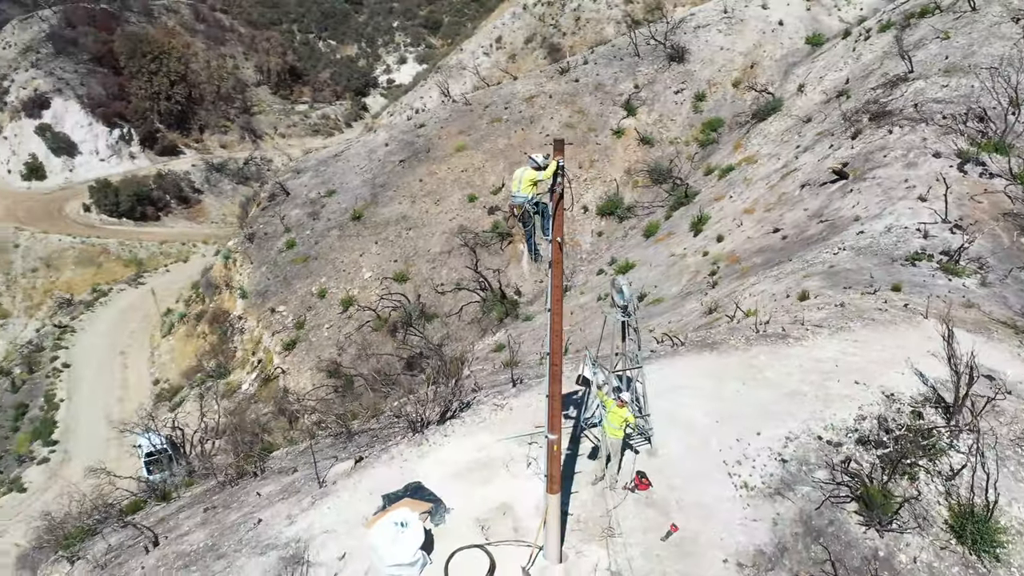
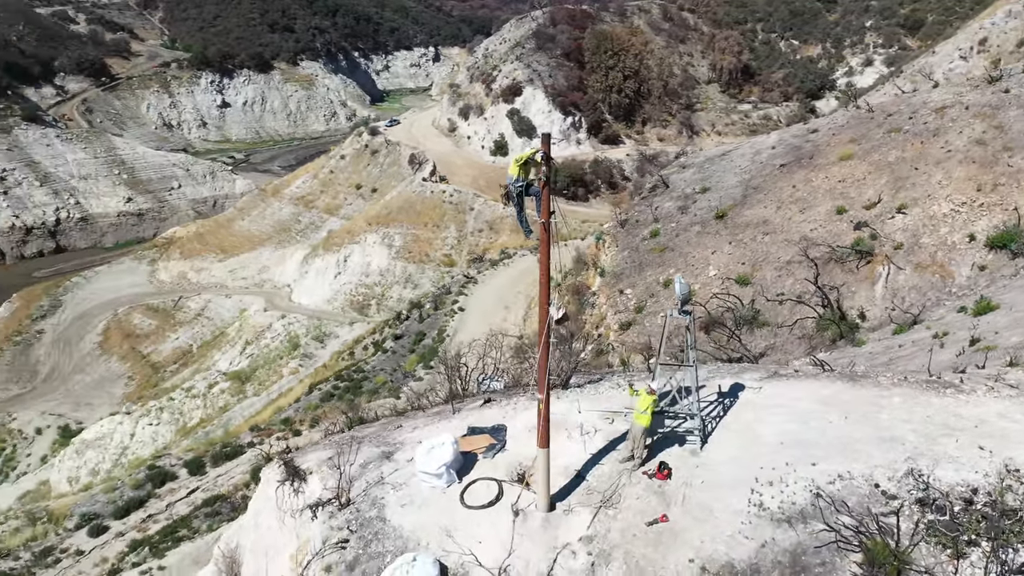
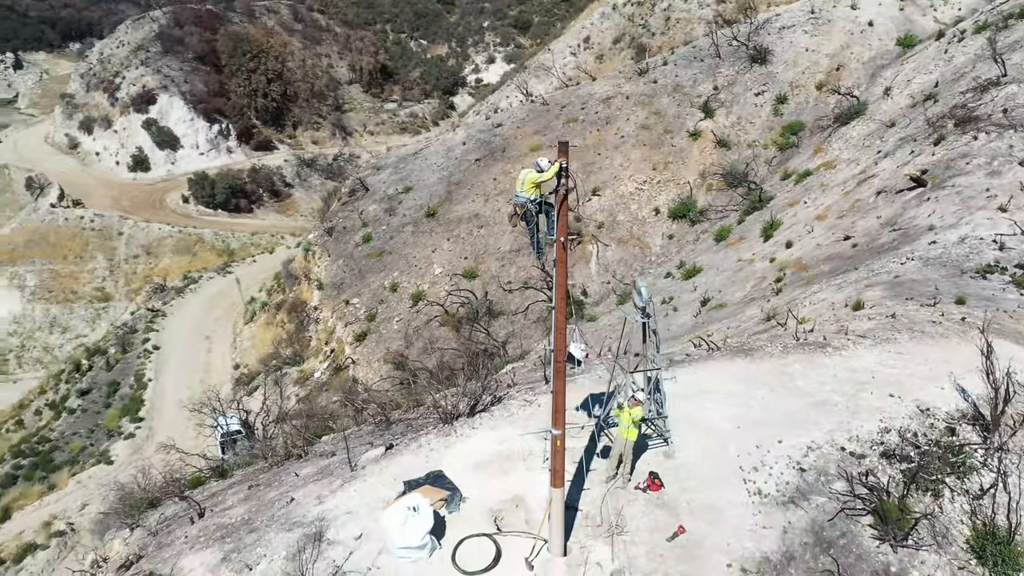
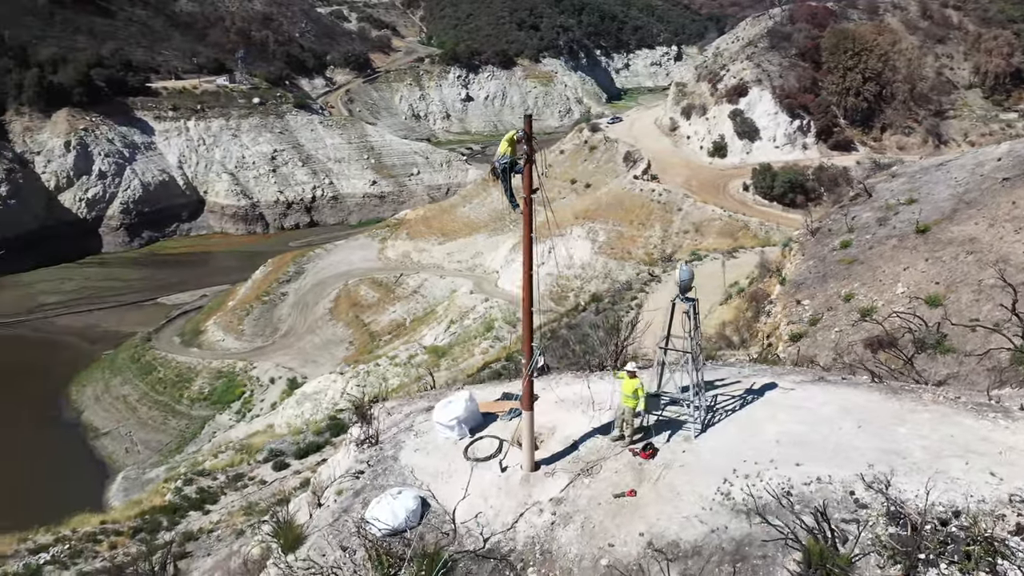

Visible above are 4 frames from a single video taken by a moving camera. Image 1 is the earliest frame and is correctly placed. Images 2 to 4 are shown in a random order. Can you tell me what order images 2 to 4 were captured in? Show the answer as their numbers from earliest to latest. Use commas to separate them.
3, 2, 4
